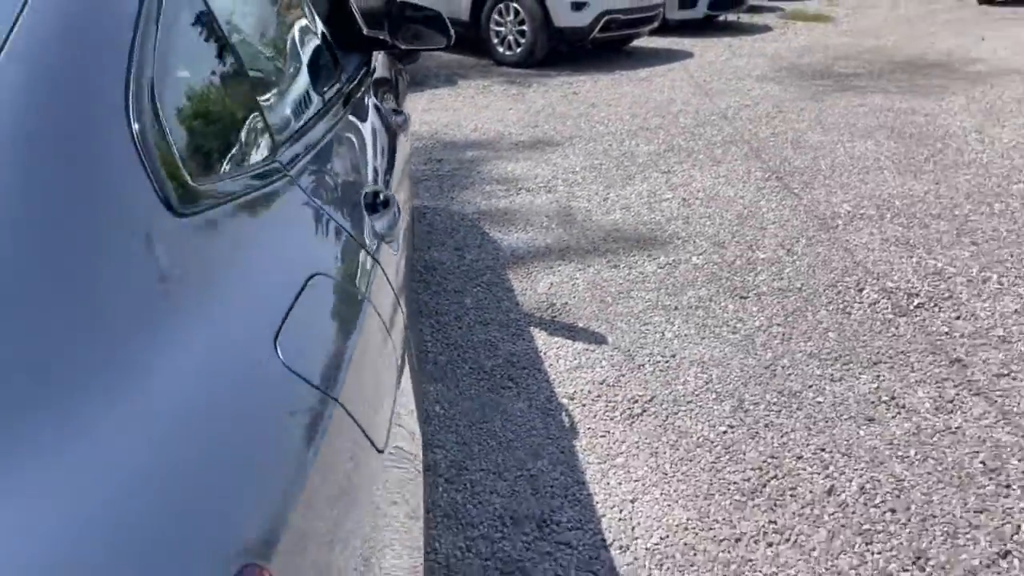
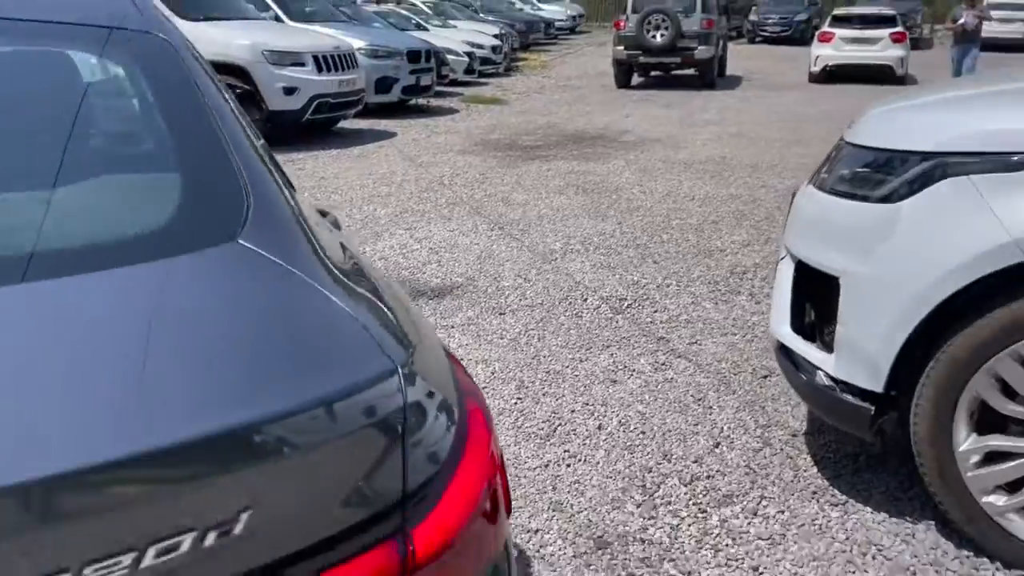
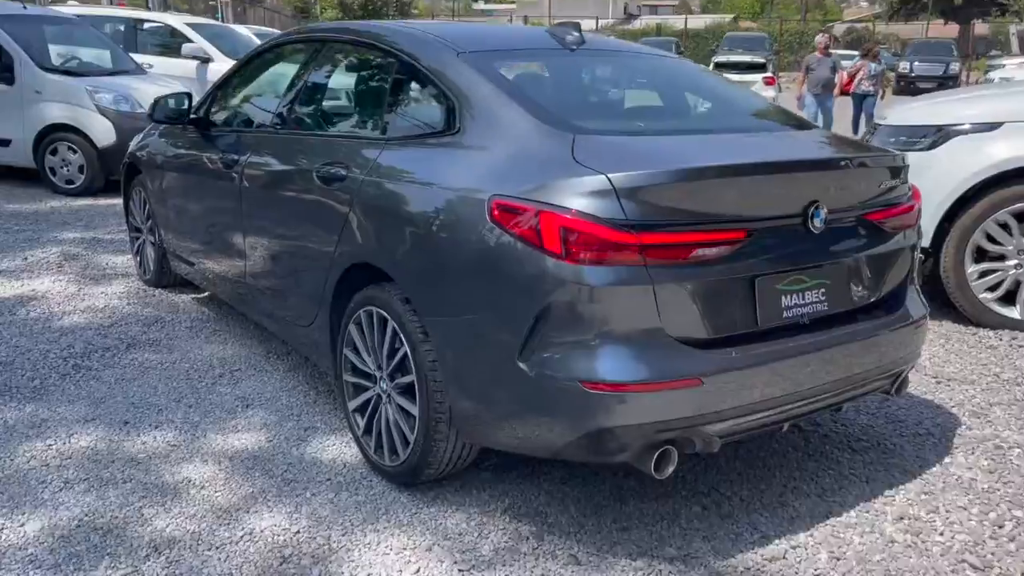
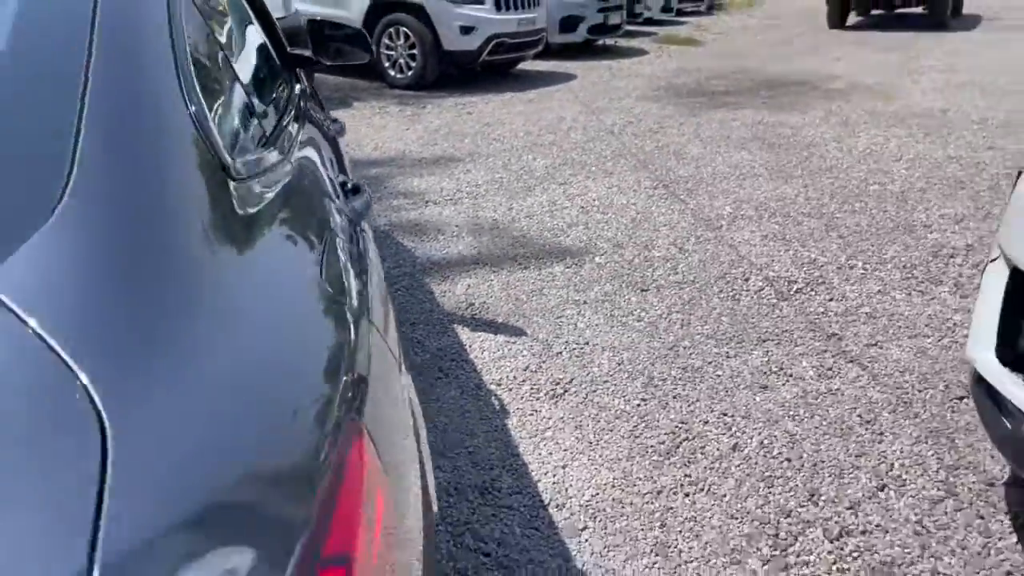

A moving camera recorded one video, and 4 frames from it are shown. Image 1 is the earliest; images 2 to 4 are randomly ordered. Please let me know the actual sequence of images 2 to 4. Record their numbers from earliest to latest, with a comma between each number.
4, 2, 3
